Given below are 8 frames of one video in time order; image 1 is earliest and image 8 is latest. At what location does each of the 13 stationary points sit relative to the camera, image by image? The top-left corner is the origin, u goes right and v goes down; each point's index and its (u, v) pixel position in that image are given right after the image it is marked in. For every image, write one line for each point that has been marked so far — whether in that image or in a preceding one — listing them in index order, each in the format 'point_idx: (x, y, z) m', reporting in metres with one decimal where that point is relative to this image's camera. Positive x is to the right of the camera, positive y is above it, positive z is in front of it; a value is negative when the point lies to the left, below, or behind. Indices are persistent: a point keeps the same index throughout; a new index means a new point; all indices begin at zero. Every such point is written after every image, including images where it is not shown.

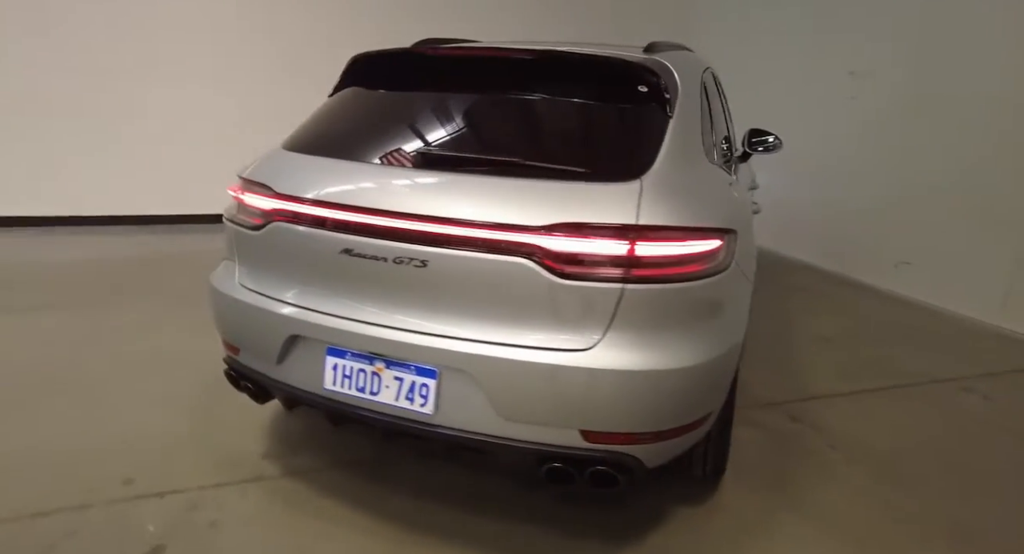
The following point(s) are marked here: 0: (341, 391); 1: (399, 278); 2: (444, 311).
0: (-0.4, -0.3, +1.5) m
1: (-0.2, 0.0, +1.4) m
2: (-0.1, -0.1, +1.4) m
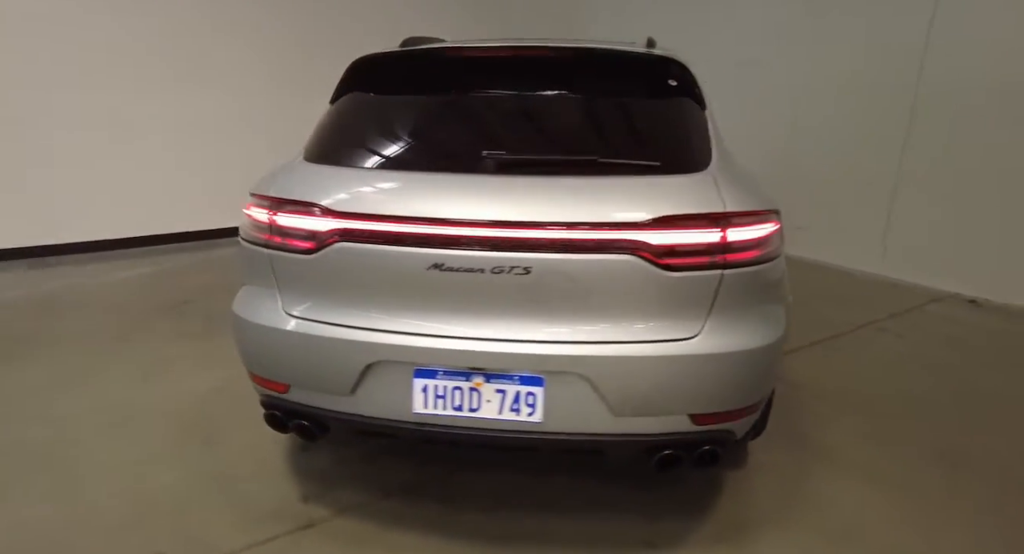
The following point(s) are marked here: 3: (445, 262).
0: (-0.2, -0.3, +1.4) m
1: (0.0, 0.0, +1.3) m
2: (+0.1, -0.1, +1.4) m
3: (-0.1, 0.0, +1.3) m
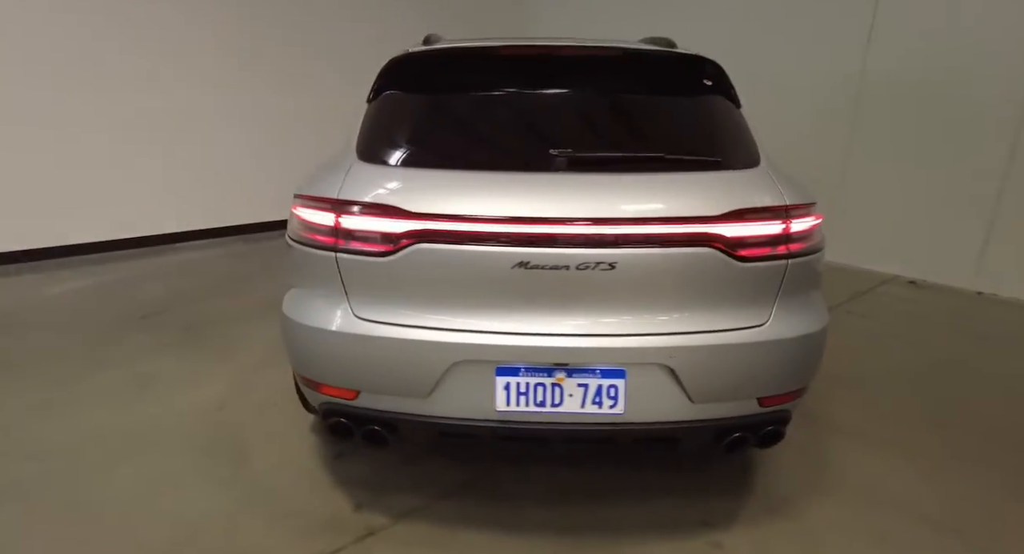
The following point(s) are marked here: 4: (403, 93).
0: (0.0, -0.3, +1.4) m
1: (+0.2, 0.0, +1.4) m
2: (+0.3, -0.1, +1.4) m
3: (+0.1, 0.0, +1.4) m
4: (-0.3, +0.6, +1.8) m
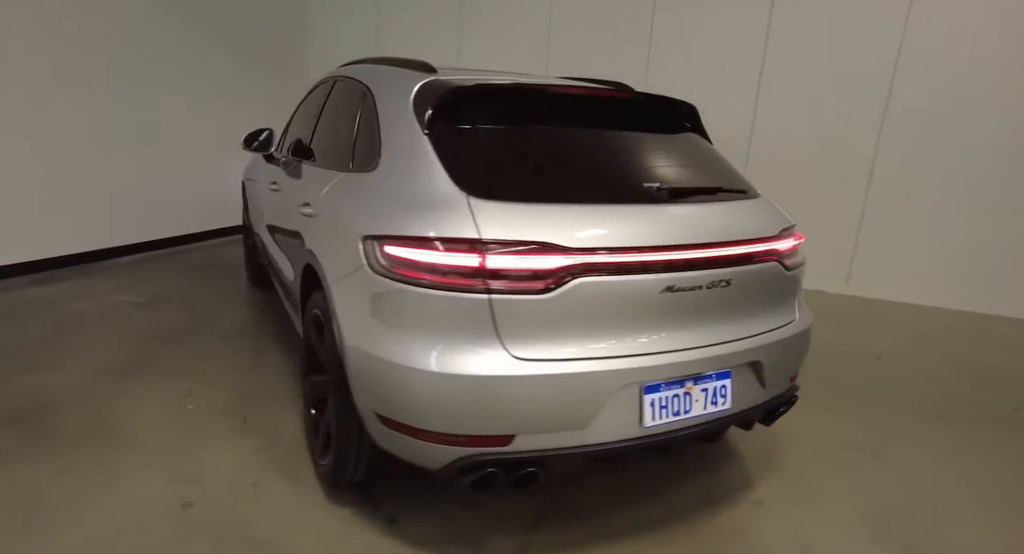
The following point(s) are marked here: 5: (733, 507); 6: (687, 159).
0: (+0.4, -0.4, +1.5) m
1: (+0.5, -0.1, +1.6) m
2: (+0.6, -0.1, +1.7) m
3: (+0.4, 0.0, +1.5) m
4: (-0.2, +0.5, +1.8) m
5: (+0.7, -0.8, +1.9) m
6: (+0.6, +0.4, +2.0) m
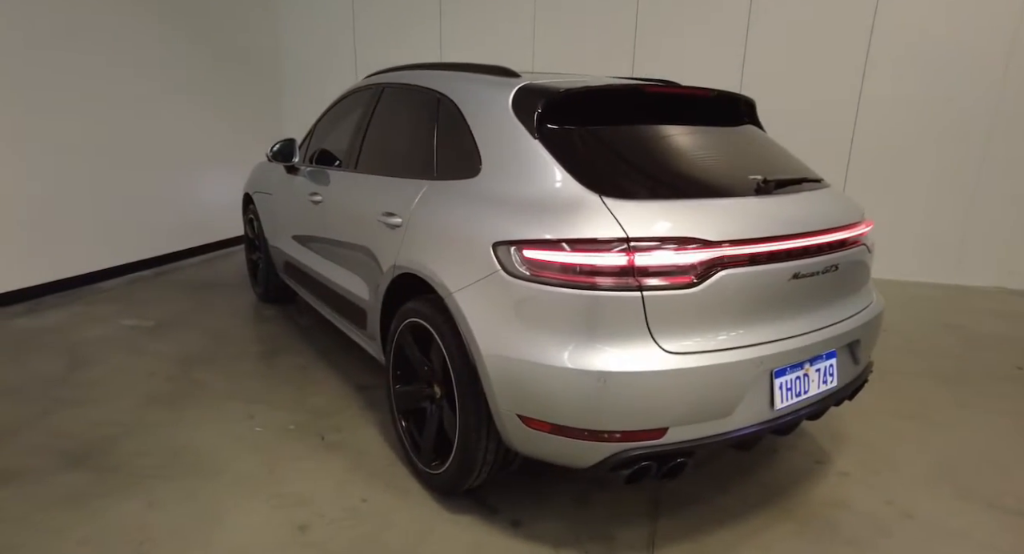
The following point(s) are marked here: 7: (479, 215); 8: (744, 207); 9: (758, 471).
0: (+0.8, -0.3, +1.6) m
1: (+0.9, 0.0, +1.7) m
2: (+1.0, -0.1, +1.7) m
3: (+0.8, 0.0, +1.6) m
4: (+0.1, +0.5, +1.8) m
5: (+1.1, -0.7, +2.0) m
6: (+0.8, +0.4, +2.1) m
7: (-0.1, +0.2, +1.7) m
8: (+0.6, +0.2, +1.6) m
9: (+0.9, -0.7, +2.1) m
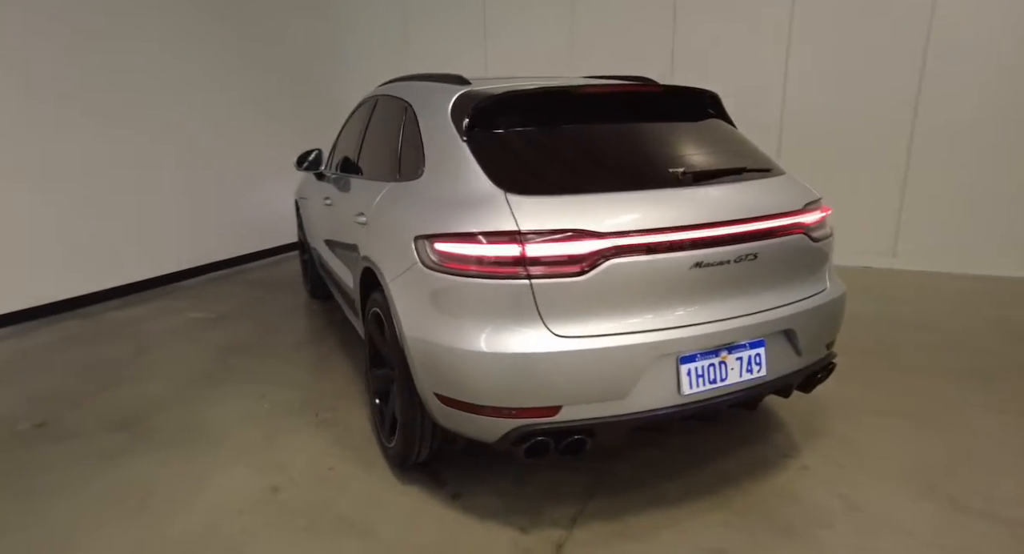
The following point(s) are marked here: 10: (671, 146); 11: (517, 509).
0: (+0.5, -0.3, +1.6) m
1: (+0.6, 0.0, +1.7) m
2: (+0.7, 0.0, +1.8) m
3: (+0.5, 0.0, +1.6) m
4: (-0.1, +0.5, +1.9) m
5: (+0.9, -0.7, +2.0) m
6: (+0.7, +0.5, +2.1) m
7: (-0.3, +0.2, +1.9) m
8: (+0.4, +0.2, +1.7) m
9: (+0.7, -0.7, +2.1) m
10: (+0.5, +0.4, +2.0) m
11: (0.0, -0.7, +1.8) m
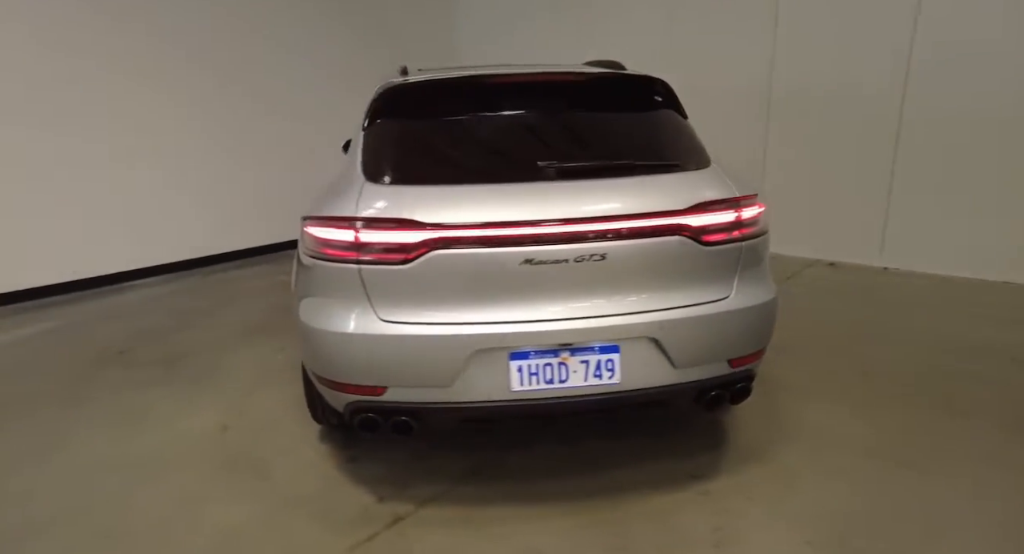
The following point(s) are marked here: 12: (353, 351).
0: (+0.1, -0.3, +1.6) m
1: (+0.2, 0.0, +1.6) m
2: (+0.3, 0.0, +1.6) m
3: (+0.1, +0.1, +1.6) m
4: (-0.4, +0.5, +2.0) m
5: (+0.5, -0.7, +1.9) m
6: (+0.4, +0.5, +2.0) m
7: (-0.6, +0.3, +2.0) m
8: (0.0, +0.2, +1.6) m
9: (+0.4, -0.7, +2.0) m
10: (+0.2, +0.5, +1.9) m
11: (-0.4, -0.7, +1.9) m
12: (-0.5, -0.2, +1.6) m
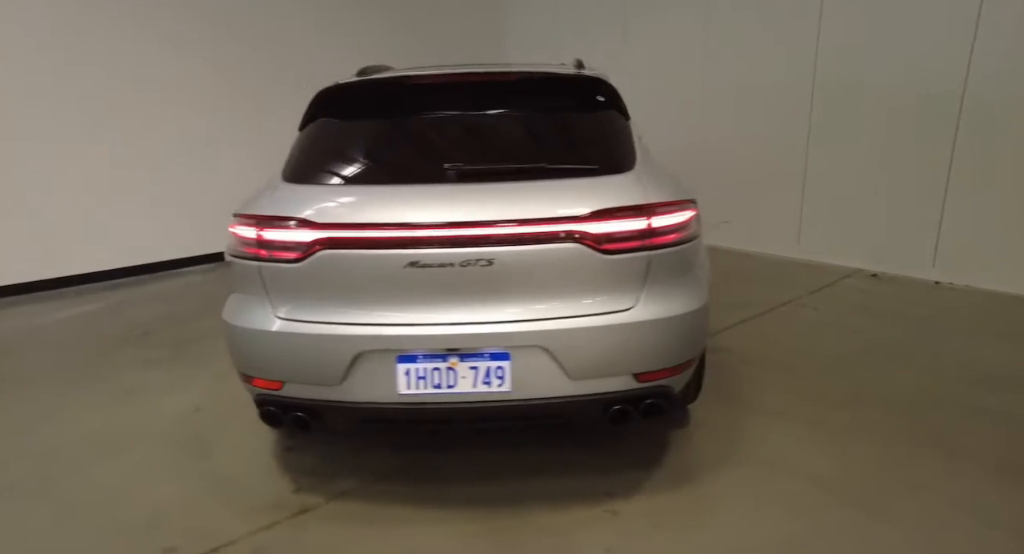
0: (-0.3, -0.3, +1.6) m
1: (-0.1, 0.0, +1.6) m
2: (0.0, -0.1, +1.6) m
3: (-0.2, 0.0, +1.6) m
4: (-0.6, +0.6, +2.1) m
5: (+0.2, -0.7, +1.8) m
6: (+0.2, +0.5, +1.9) m
7: (-0.9, +0.3, +2.1) m
8: (-0.3, +0.2, +1.6) m
9: (+0.1, -0.7, +1.9) m
10: (0.0, +0.4, +1.9) m
11: (-0.7, -0.7, +2.0) m
12: (-0.7, -0.2, +1.7) m
